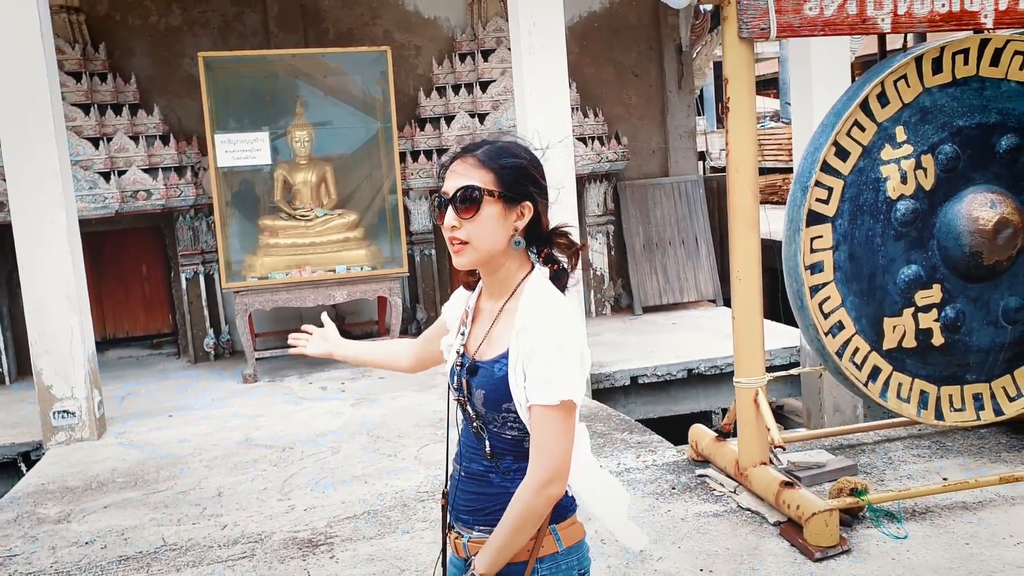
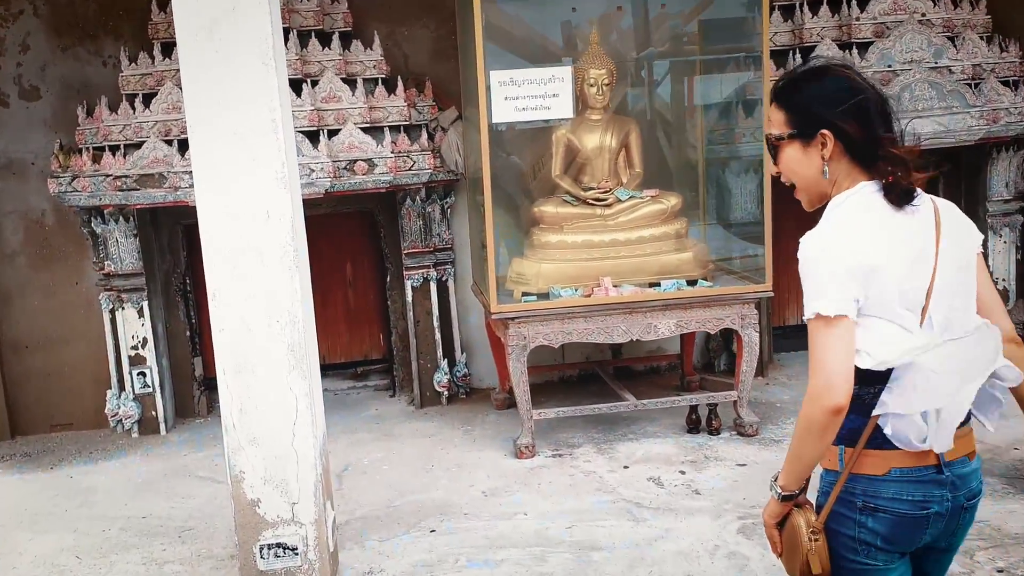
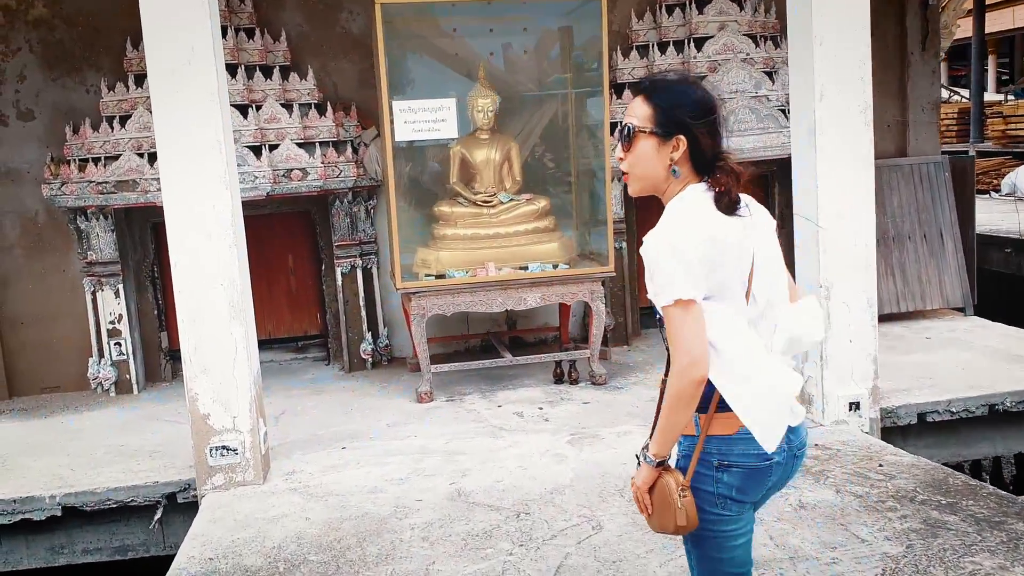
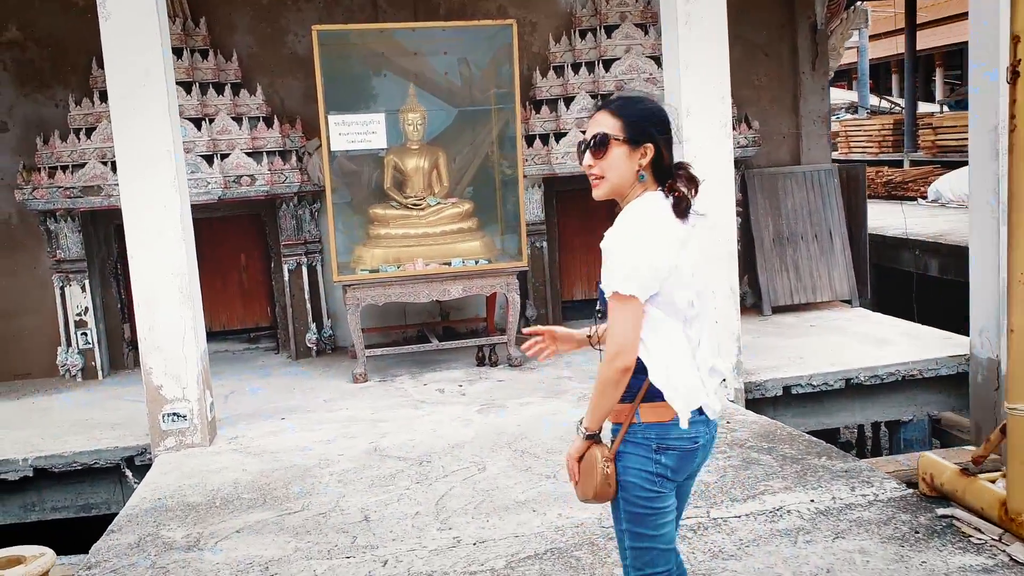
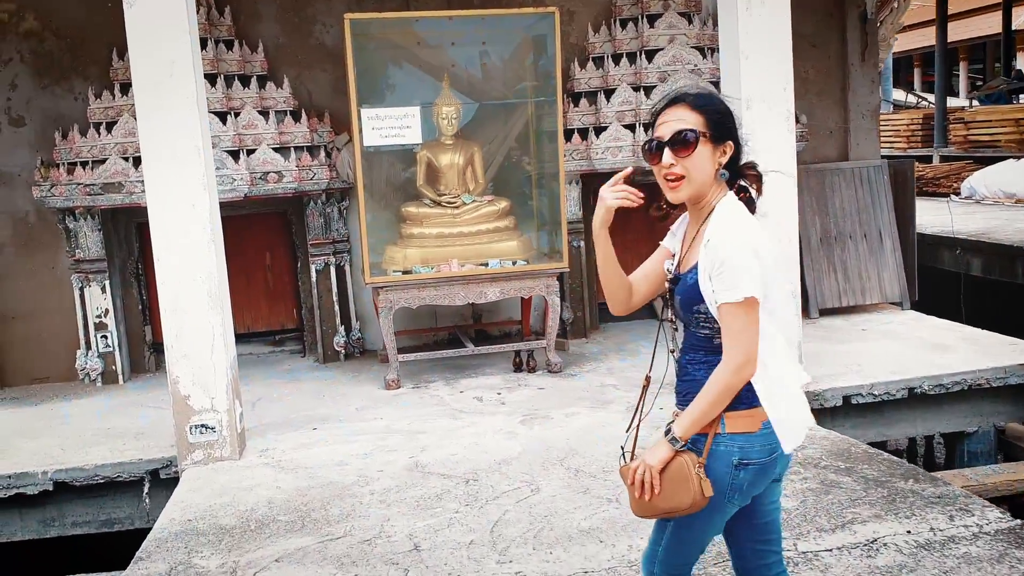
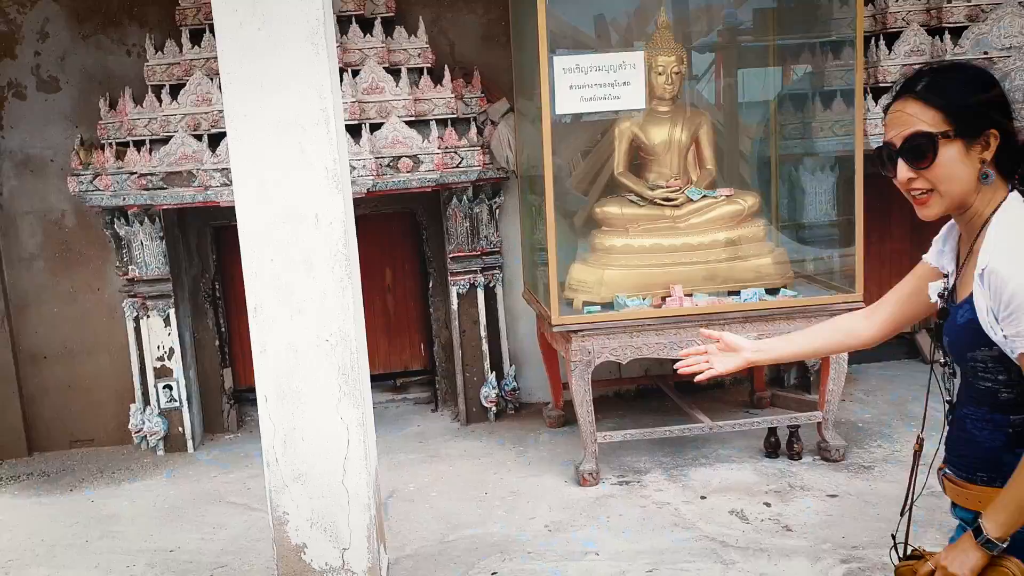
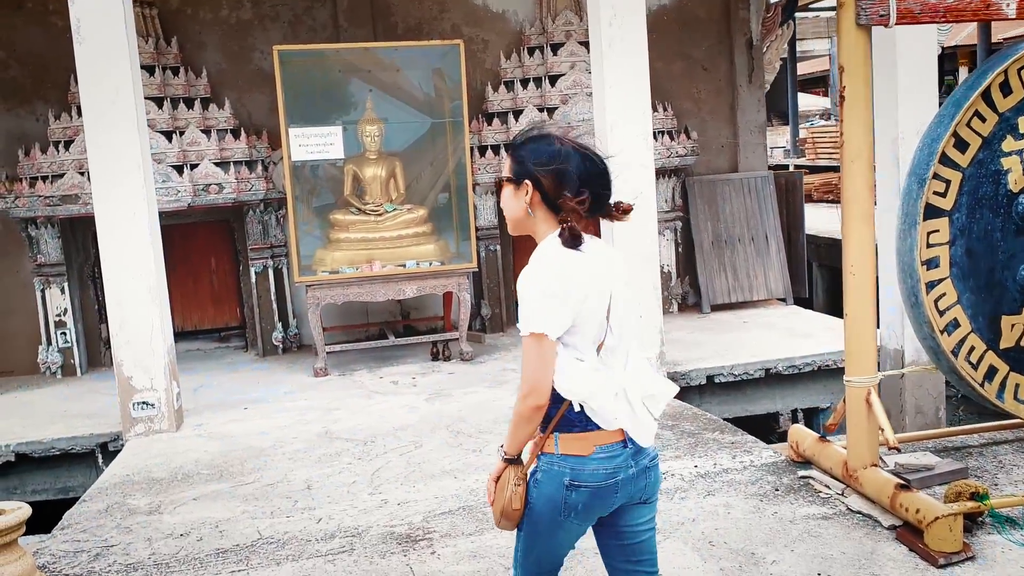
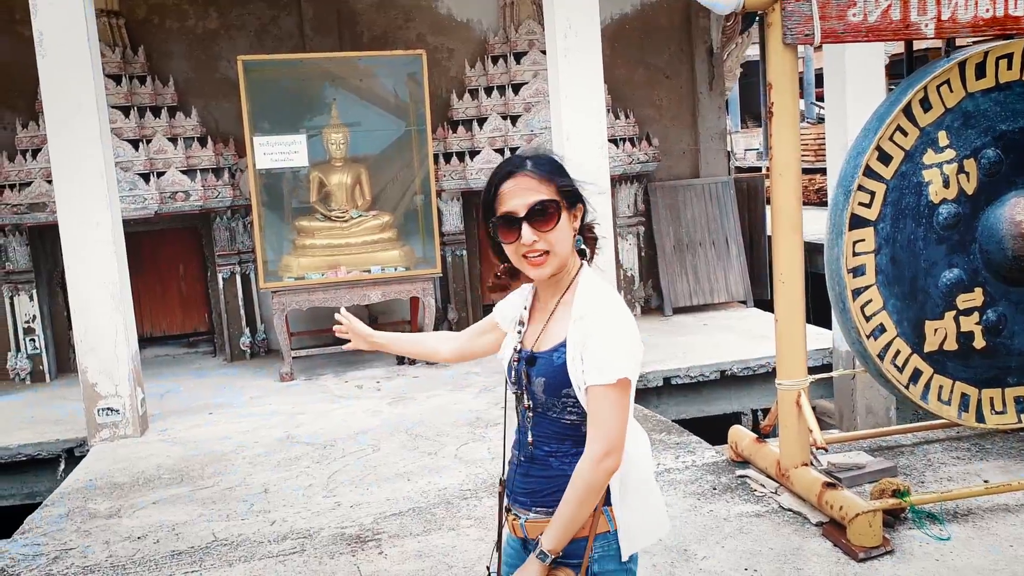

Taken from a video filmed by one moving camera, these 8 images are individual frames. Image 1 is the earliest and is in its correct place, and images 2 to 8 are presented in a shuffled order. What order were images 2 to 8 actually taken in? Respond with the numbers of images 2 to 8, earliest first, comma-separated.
8, 7, 4, 5, 3, 2, 6
